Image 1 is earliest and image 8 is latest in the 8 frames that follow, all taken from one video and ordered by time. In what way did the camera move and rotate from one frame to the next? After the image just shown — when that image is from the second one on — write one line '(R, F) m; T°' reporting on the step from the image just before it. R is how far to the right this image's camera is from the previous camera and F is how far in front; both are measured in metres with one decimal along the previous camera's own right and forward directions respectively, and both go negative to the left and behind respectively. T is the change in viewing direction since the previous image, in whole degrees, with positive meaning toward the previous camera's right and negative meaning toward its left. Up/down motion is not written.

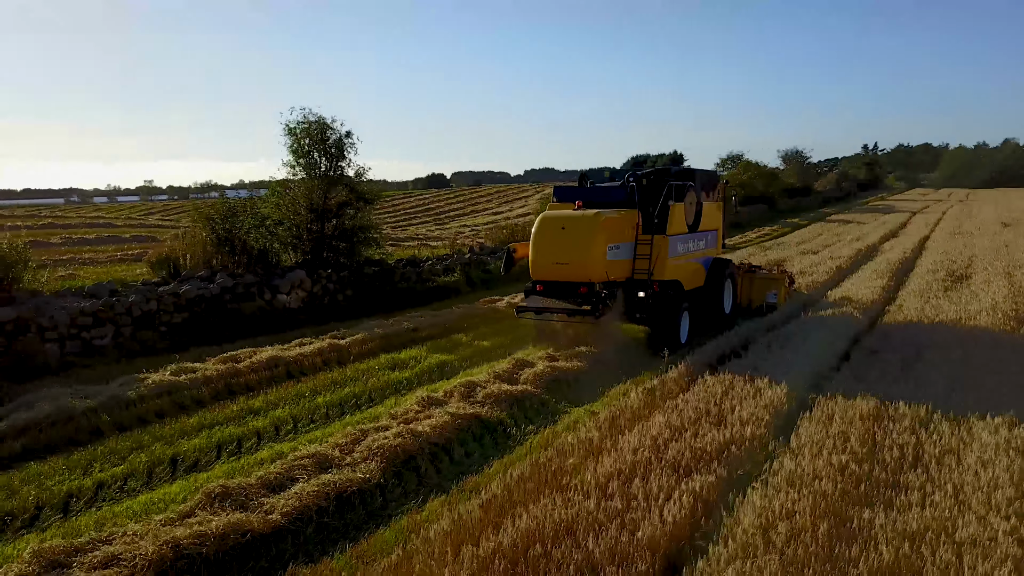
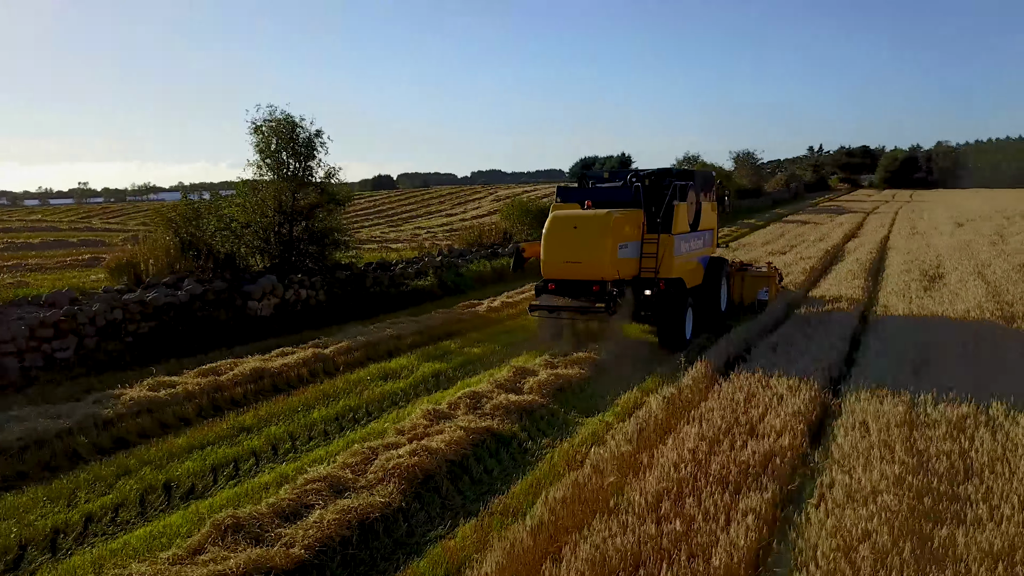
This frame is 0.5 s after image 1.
(-0.5, +0.4) m; +4°
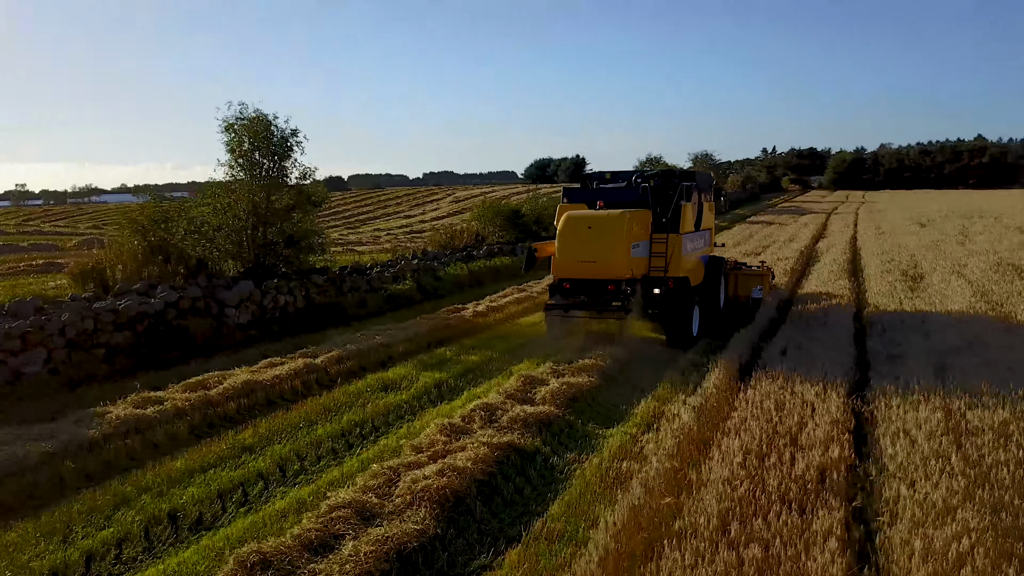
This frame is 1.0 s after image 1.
(-0.5, +0.3) m; +3°
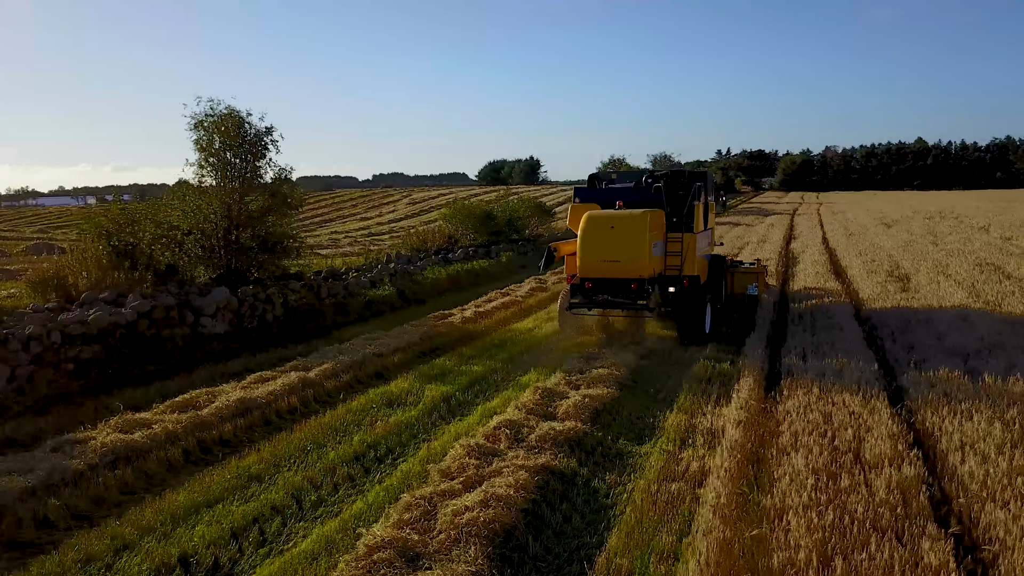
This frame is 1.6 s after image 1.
(-0.5, +0.5) m; +3°
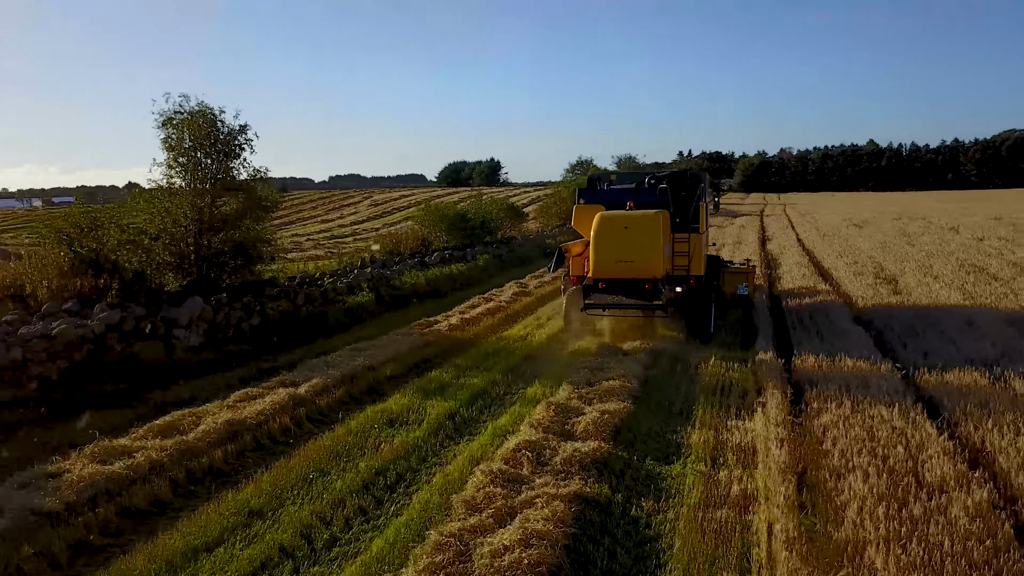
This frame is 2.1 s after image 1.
(-0.4, +0.5) m; +3°
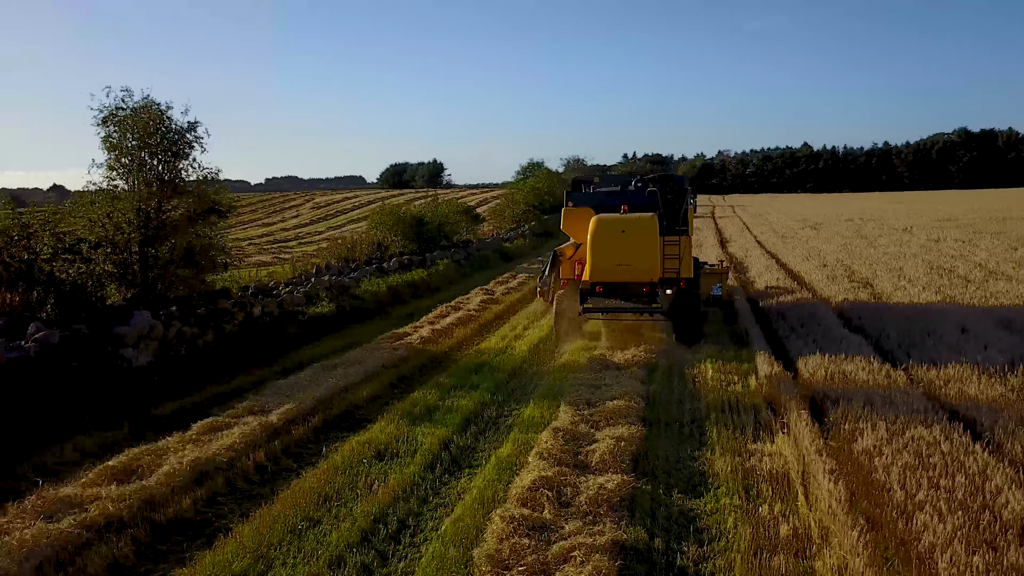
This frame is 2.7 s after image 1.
(-0.4, +0.6) m; +4°
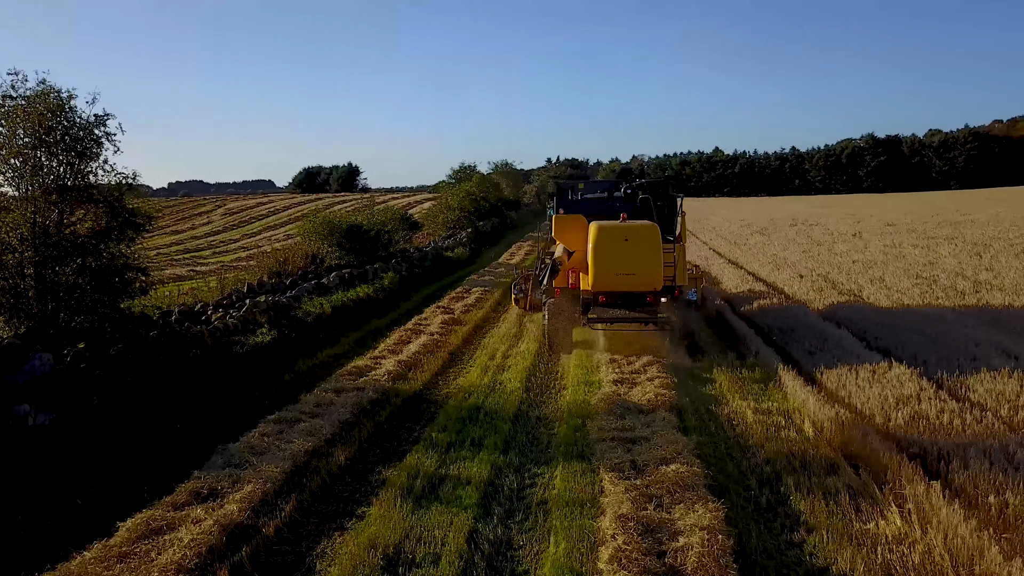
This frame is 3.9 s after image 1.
(-0.7, +1.4) m; +6°
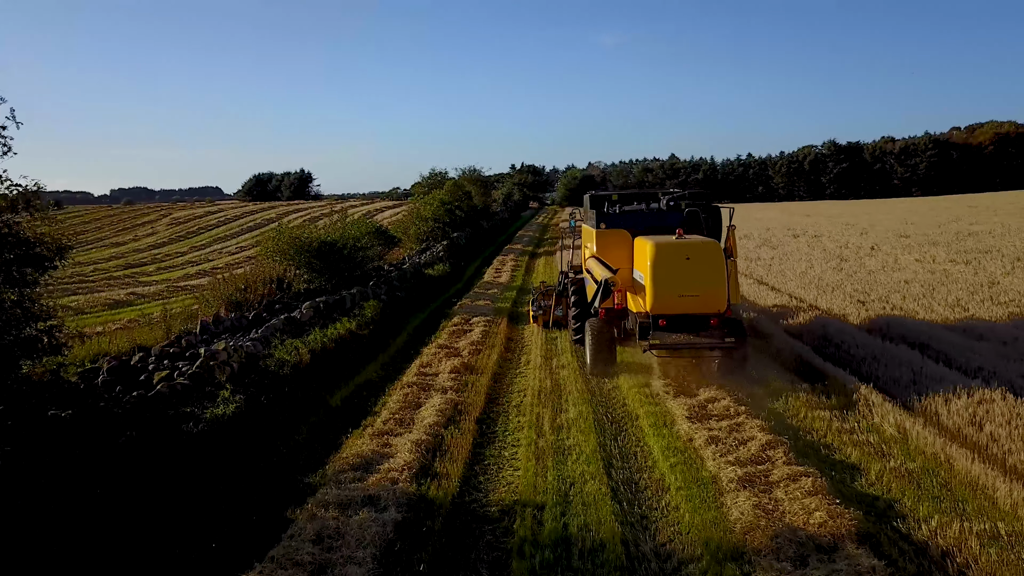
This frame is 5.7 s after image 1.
(-0.8, +2.4) m; +3°
